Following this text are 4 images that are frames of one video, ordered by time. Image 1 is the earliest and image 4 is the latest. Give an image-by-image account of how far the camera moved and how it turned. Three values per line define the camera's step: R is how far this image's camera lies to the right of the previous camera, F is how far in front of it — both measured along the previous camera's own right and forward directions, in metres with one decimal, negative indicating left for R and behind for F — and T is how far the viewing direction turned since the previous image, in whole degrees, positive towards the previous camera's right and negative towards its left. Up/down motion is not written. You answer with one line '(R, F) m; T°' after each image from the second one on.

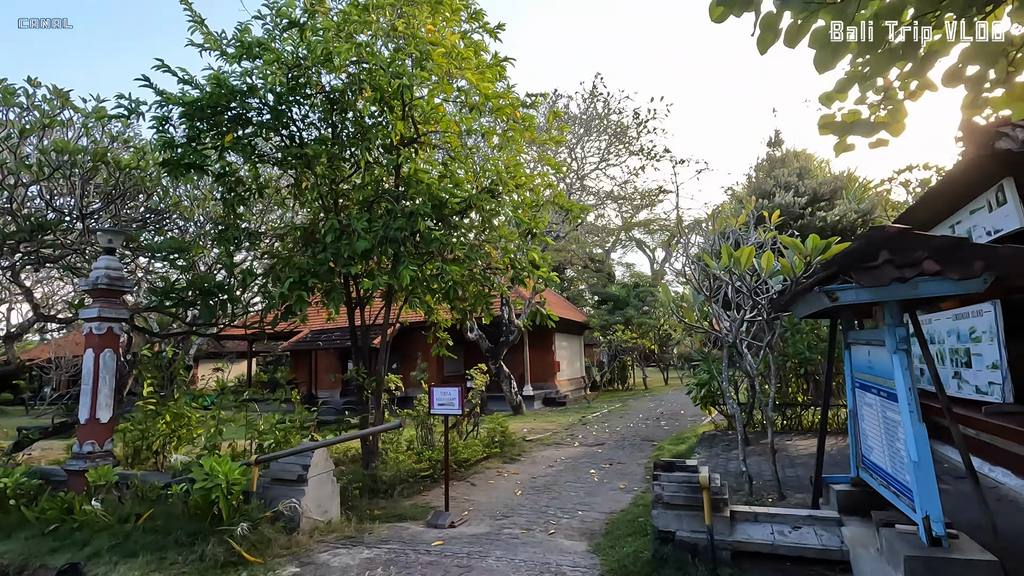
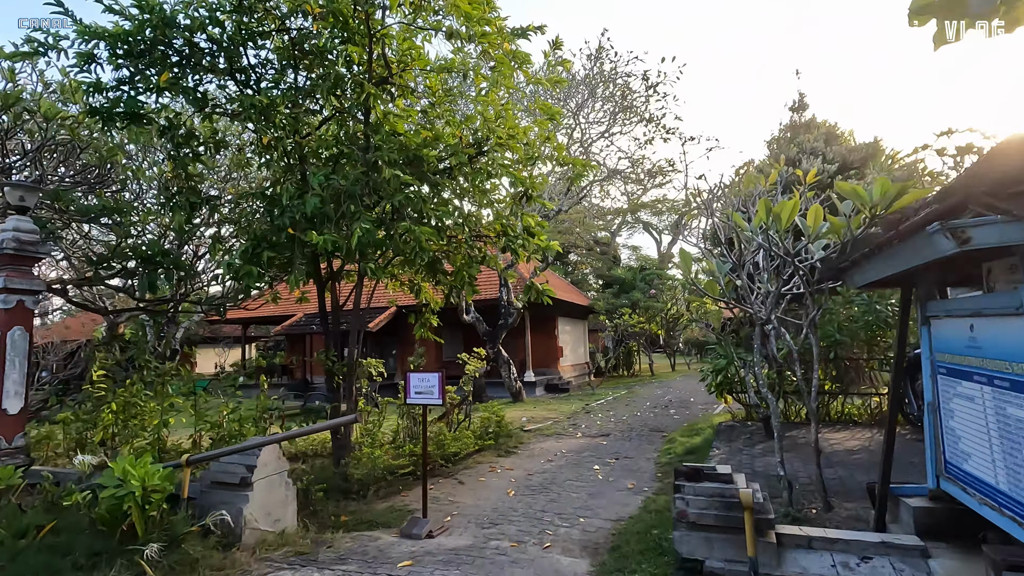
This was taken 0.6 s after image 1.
(+0.1, +0.9) m; 0°
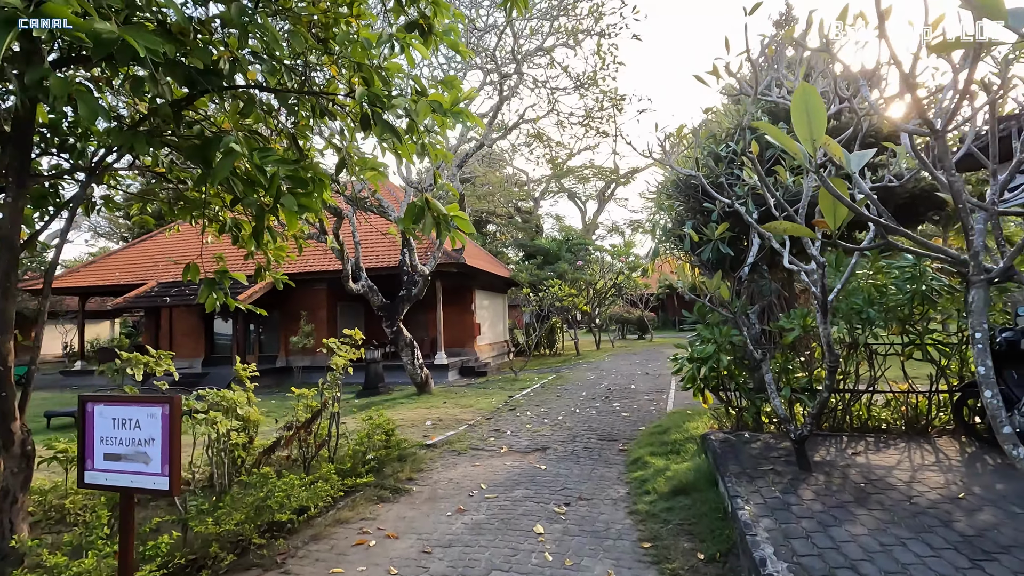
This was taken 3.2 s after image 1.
(+0.2, +2.9) m; +9°
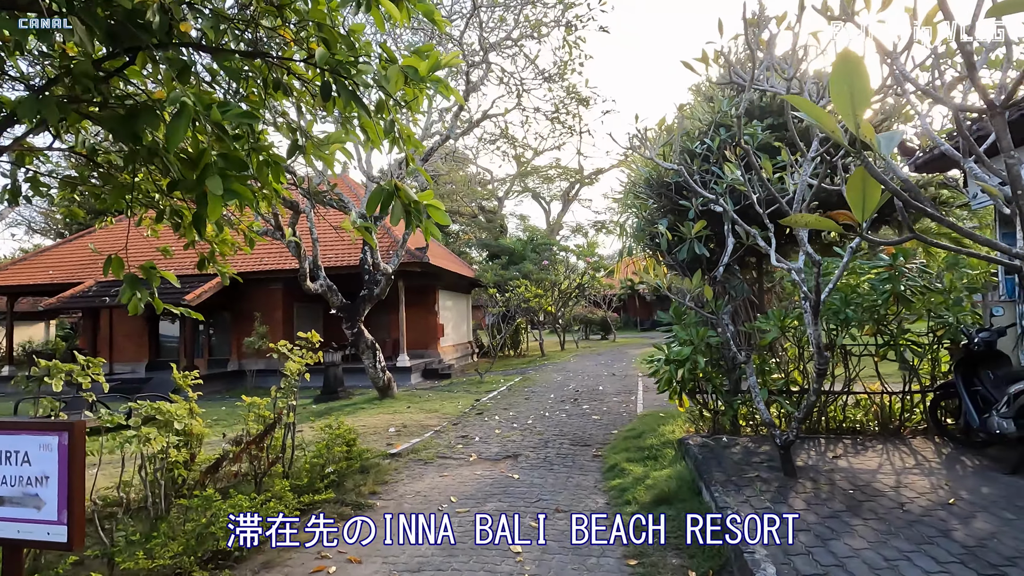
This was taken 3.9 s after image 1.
(-0.1, +0.3) m; +4°
